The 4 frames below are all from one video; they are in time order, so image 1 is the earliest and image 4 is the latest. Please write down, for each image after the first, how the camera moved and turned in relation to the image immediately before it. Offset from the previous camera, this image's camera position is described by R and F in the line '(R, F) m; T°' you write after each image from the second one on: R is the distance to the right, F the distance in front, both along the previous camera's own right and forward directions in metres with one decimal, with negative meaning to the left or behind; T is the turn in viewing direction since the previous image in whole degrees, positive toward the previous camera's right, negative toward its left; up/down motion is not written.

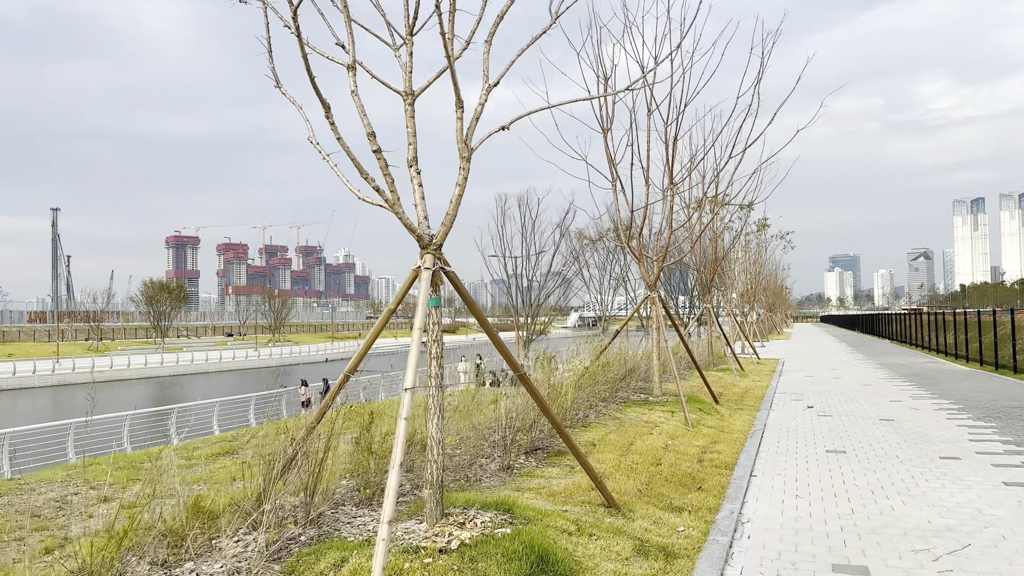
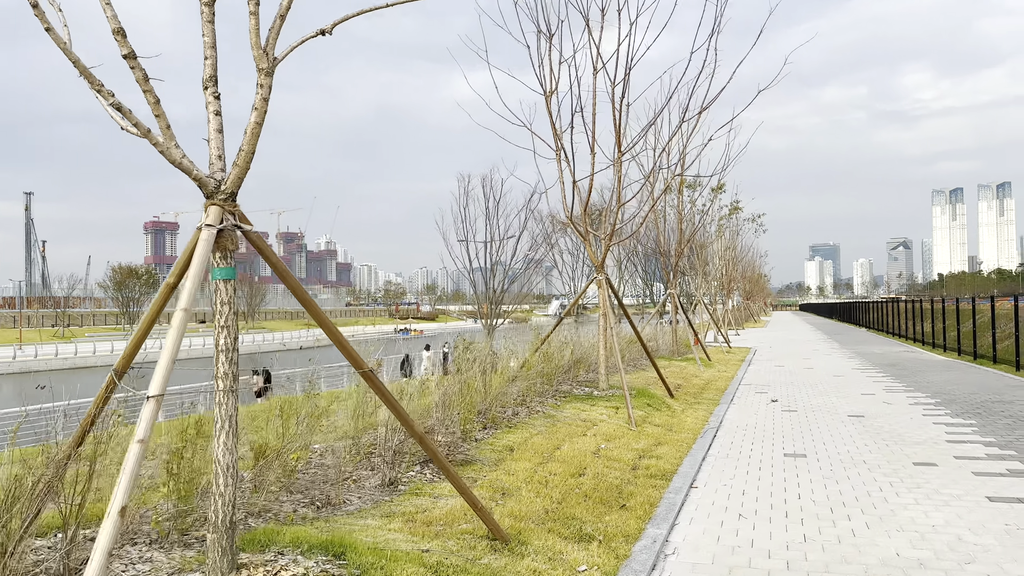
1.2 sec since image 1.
(+0.5, +0.9) m; +1°
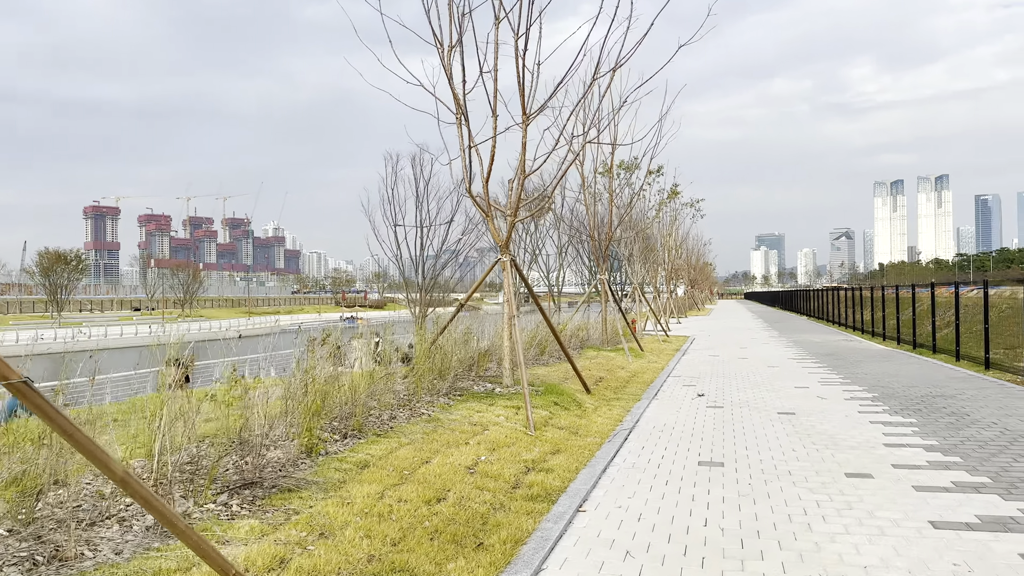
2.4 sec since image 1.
(+0.5, +0.9) m; +3°
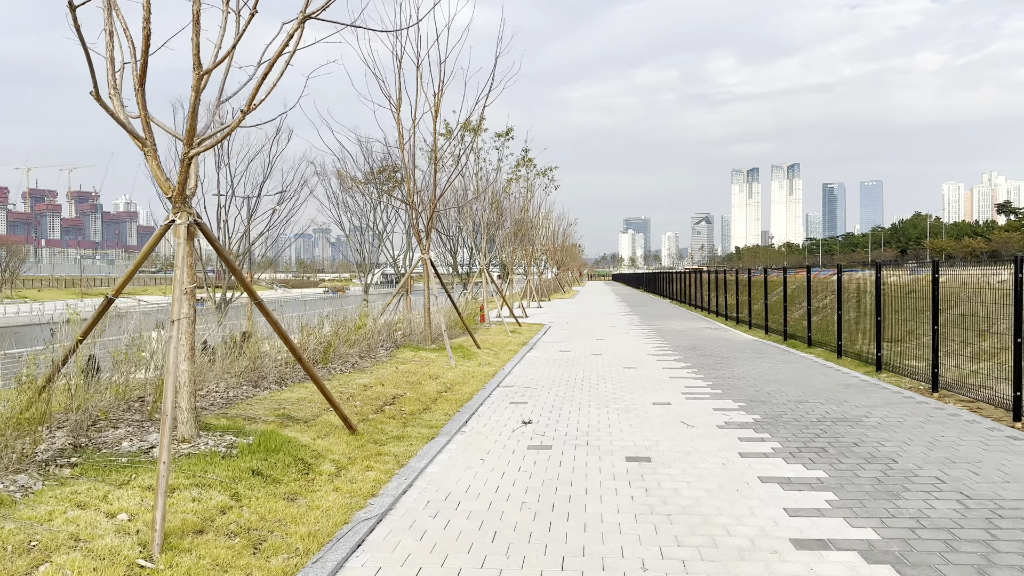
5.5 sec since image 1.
(+0.9, +2.6) m; +9°
